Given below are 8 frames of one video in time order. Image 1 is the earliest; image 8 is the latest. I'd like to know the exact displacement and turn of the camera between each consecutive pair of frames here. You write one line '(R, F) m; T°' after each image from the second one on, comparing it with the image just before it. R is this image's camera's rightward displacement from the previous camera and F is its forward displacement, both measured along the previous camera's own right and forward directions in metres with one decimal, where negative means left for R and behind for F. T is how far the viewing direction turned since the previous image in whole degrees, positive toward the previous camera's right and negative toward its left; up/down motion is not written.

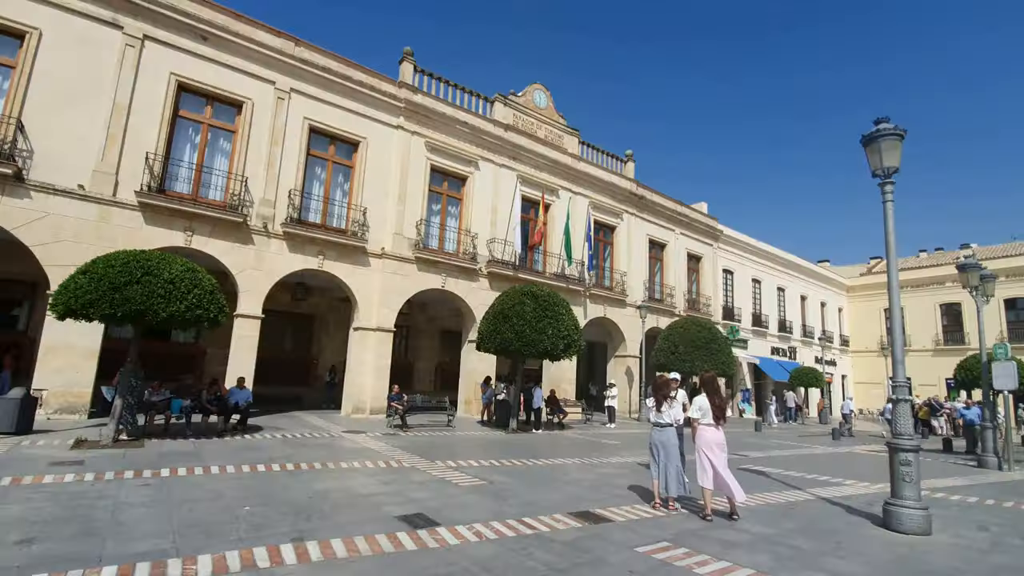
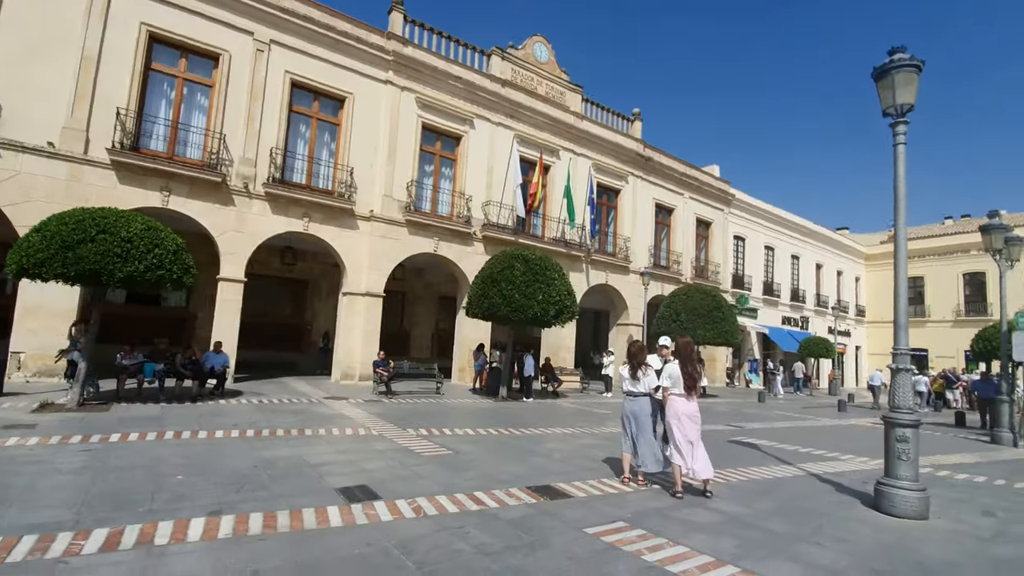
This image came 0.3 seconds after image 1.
(+0.6, +0.5) m; -2°
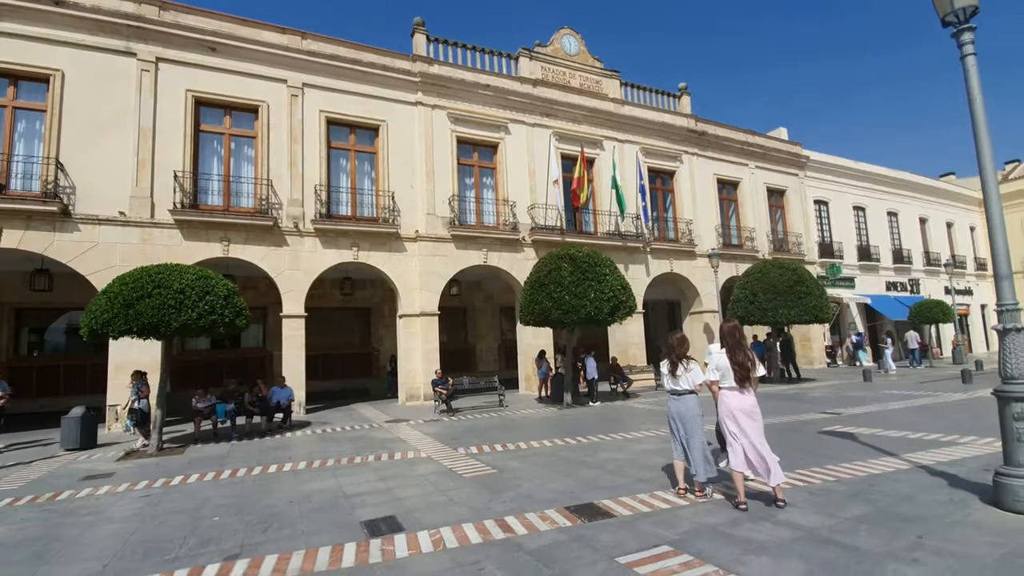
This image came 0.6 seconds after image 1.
(+0.6, +0.5) m; -9°
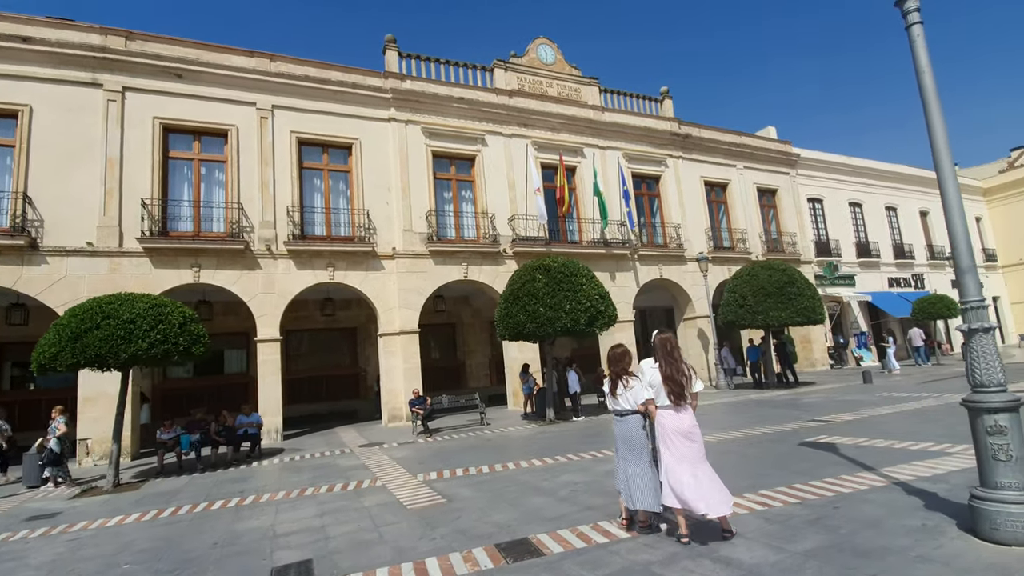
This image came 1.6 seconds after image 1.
(+0.8, +0.3) m; -1°
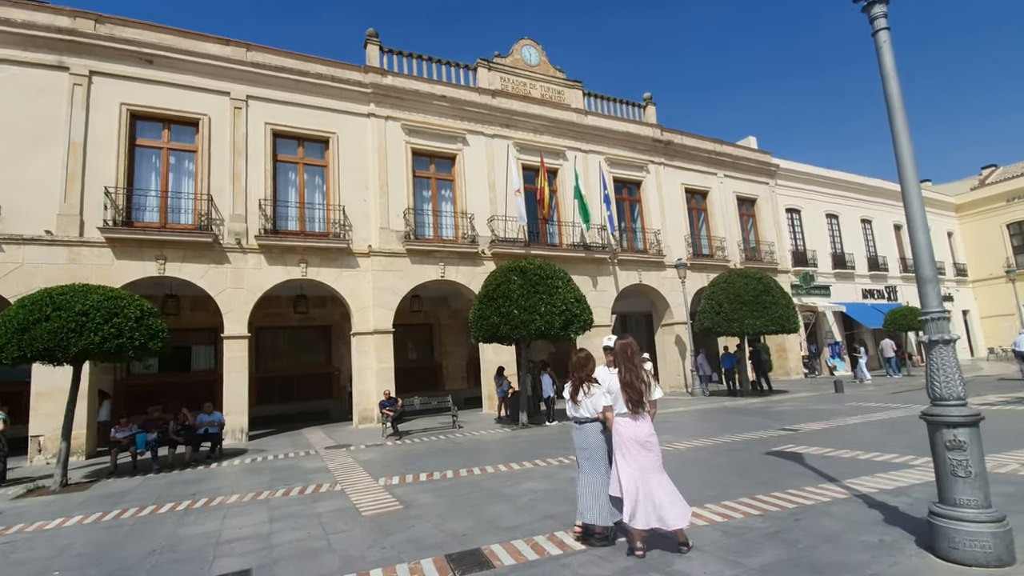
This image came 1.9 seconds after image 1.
(+0.2, +0.1) m; +2°
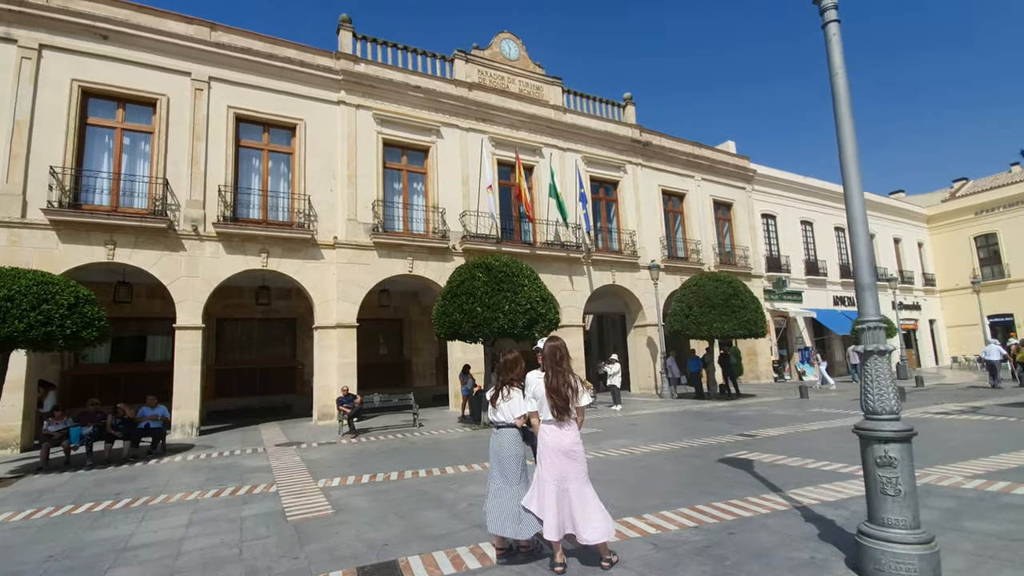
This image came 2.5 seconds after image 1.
(+0.4, +0.2) m; +2°
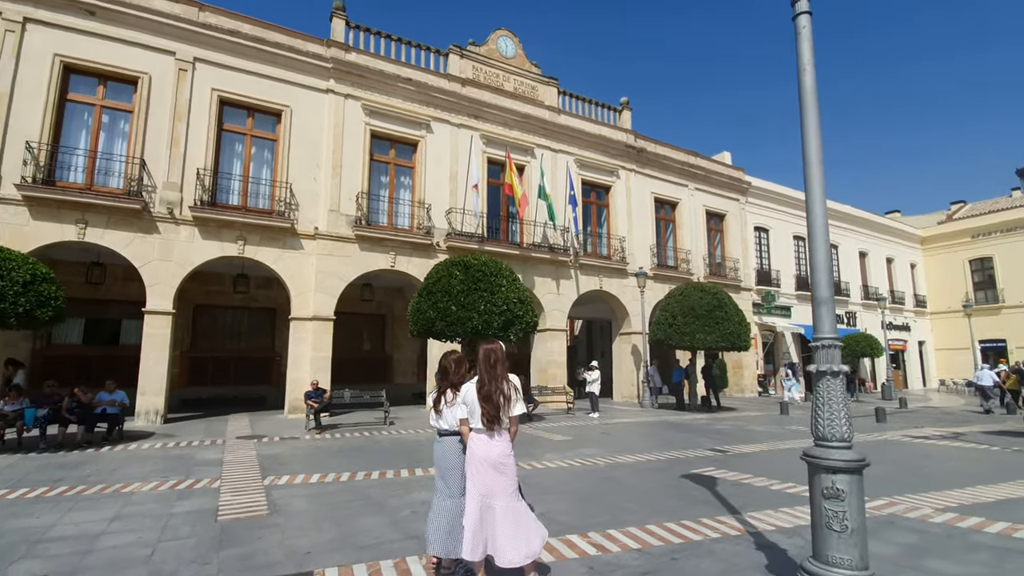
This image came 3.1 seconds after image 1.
(+0.4, +0.2) m; 0°
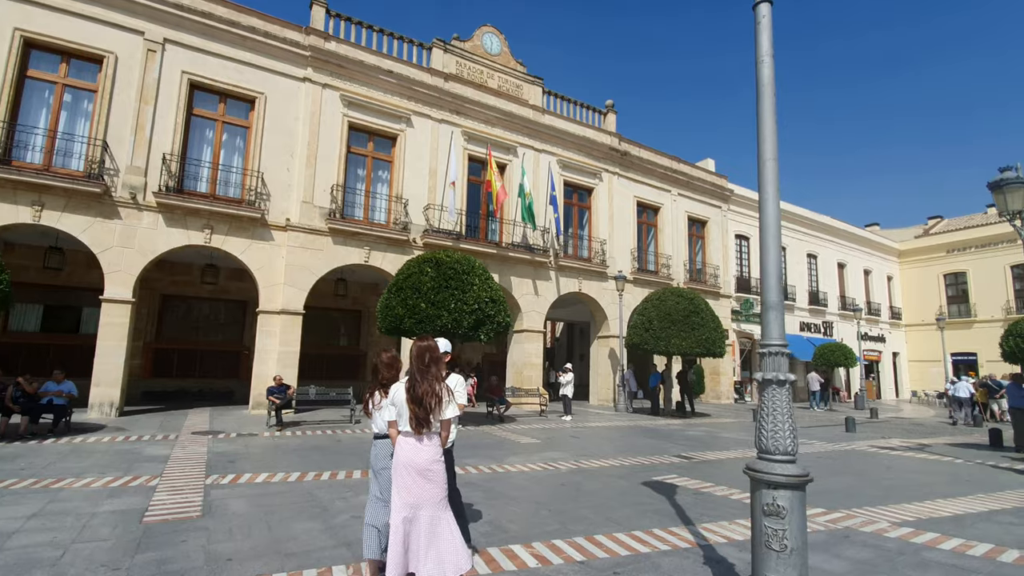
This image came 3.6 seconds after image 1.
(+0.3, +0.2) m; +2°
